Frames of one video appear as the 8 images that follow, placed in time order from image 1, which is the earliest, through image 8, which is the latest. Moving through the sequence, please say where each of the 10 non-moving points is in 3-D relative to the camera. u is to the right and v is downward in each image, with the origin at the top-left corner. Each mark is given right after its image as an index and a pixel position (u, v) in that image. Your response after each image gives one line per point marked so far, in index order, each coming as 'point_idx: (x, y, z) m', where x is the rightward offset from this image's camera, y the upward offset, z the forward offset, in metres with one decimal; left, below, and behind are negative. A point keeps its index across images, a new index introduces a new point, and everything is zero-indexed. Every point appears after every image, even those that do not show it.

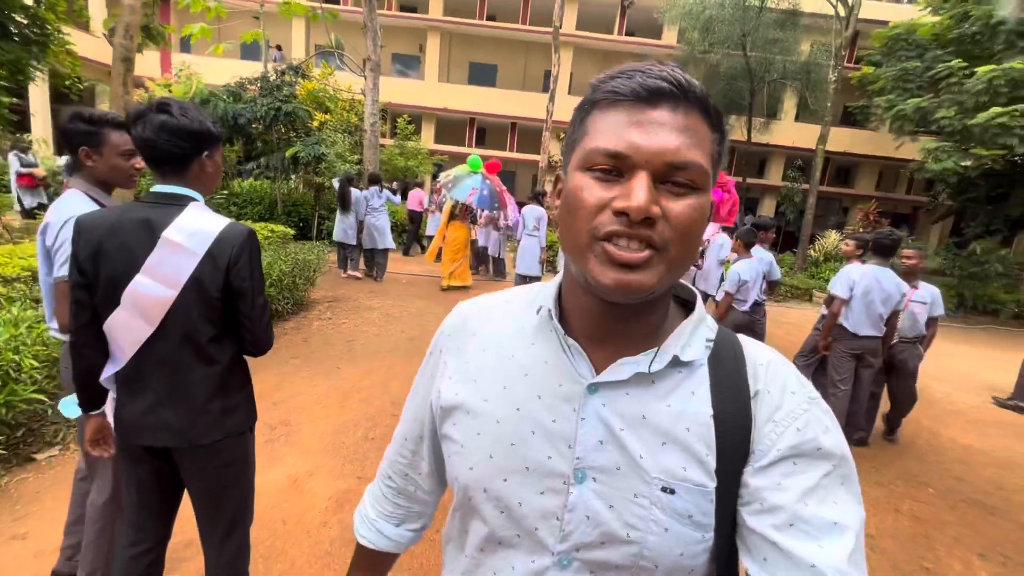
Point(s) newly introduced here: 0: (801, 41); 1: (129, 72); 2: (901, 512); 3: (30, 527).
0: (+9.6, +8.3, +16.3) m
1: (-4.1, +2.4, +5.4) m
2: (+3.1, -1.8, +3.9) m
3: (-2.6, -1.3, +2.6) m
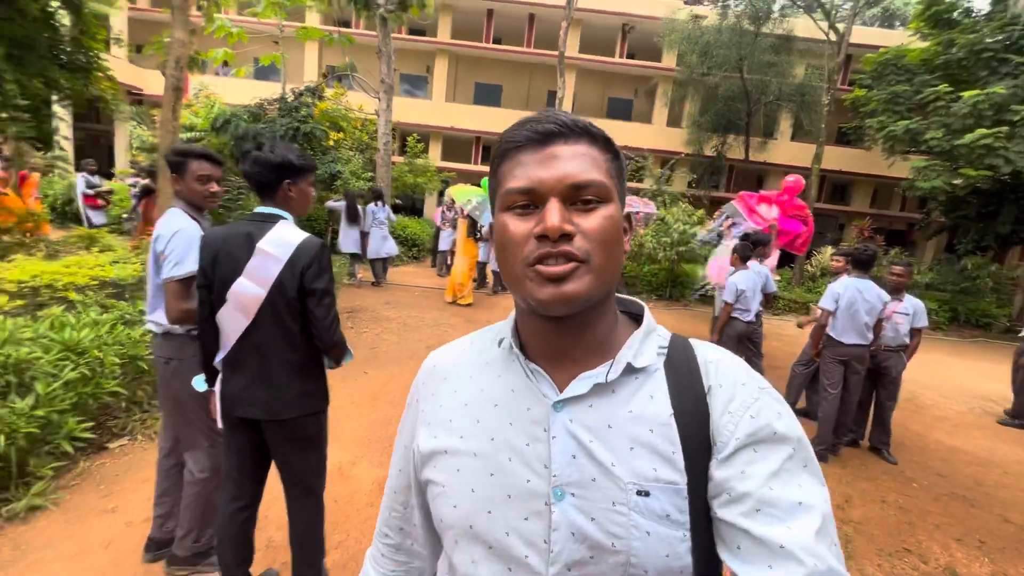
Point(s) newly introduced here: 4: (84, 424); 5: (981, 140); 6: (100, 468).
0: (+9.8, +7.8, +16.9) m
1: (-4.0, +2.2, +5.8) m
2: (+3.3, -1.9, +4.2) m
3: (-2.4, -1.3, +3.0) m
4: (-2.9, -0.9, +3.3) m
5: (+10.8, +3.4, +11.2) m
6: (-2.8, -1.2, +3.3) m
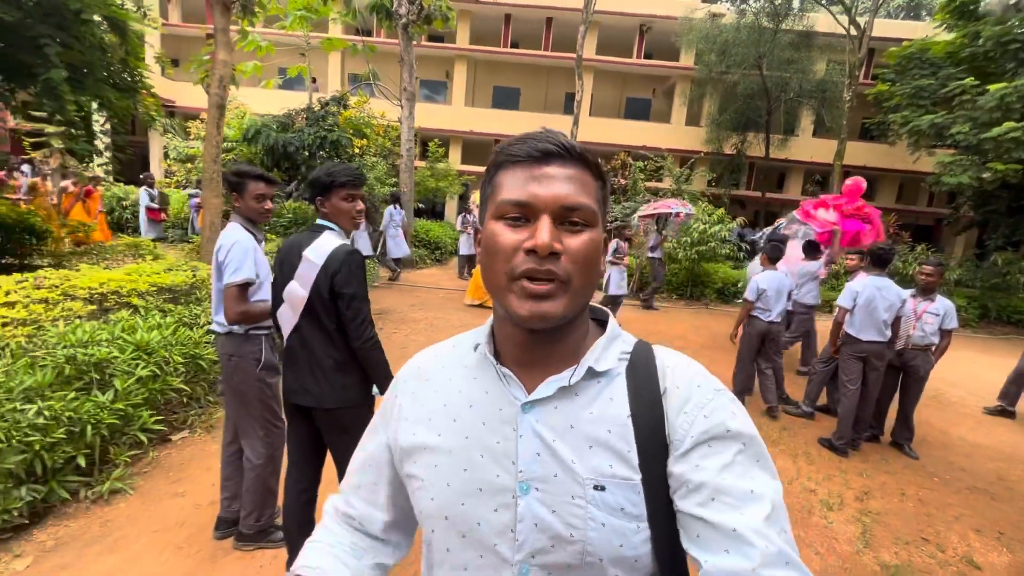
0: (+10.4, +7.9, +16.8) m
1: (-3.7, +2.2, +6.2) m
2: (+3.5, -1.8, +4.3) m
3: (-2.2, -1.4, +3.3) m
4: (-2.7, -1.0, +3.6) m
5: (+11.3, +3.5, +11.0) m
6: (-2.5, -1.2, +3.6) m
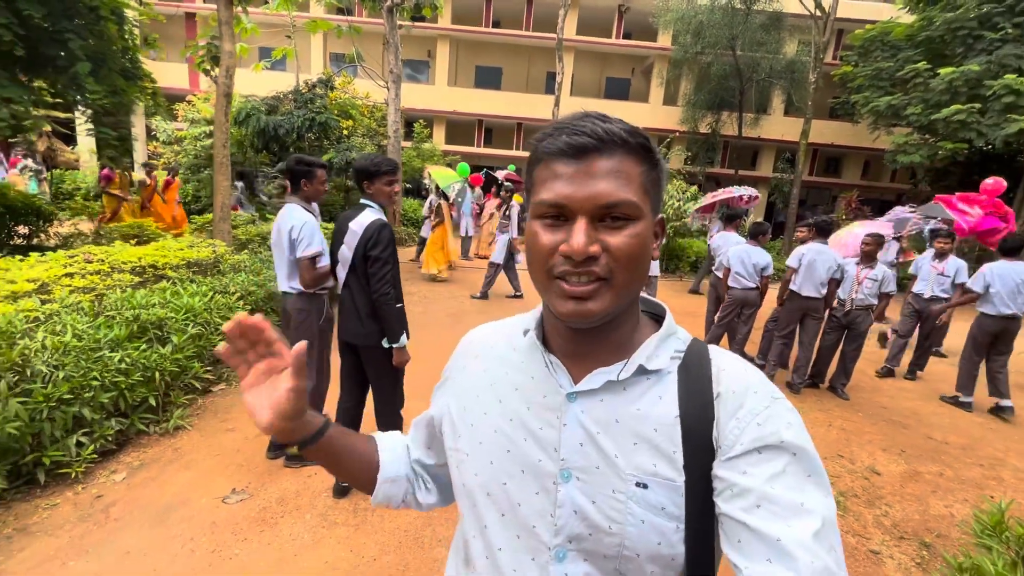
0: (+9.8, +8.8, +17.5) m
1: (-3.9, +2.5, +6.7) m
2: (+3.4, -1.5, +5.2) m
3: (-2.3, -1.1, +4.0) m
4: (-2.7, -0.7, +4.3) m
5: (+10.9, +4.2, +11.9) m
6: (-2.6, -1.0, +4.3) m
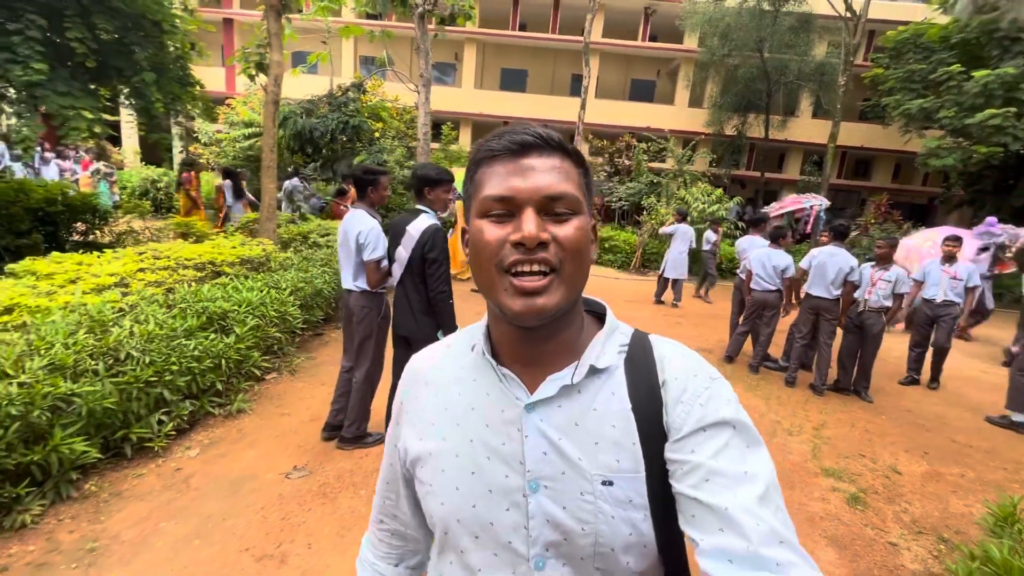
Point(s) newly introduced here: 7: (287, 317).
0: (+10.8, +8.7, +17.3) m
1: (-3.4, +2.6, +7.1) m
2: (+3.8, -1.5, +5.3) m
3: (-2.0, -1.1, +4.4) m
4: (-2.4, -0.7, +4.7) m
5: (+11.5, +4.1, +11.7) m
6: (-2.3, -0.9, +4.7) m
7: (-2.4, -0.3, +5.3) m
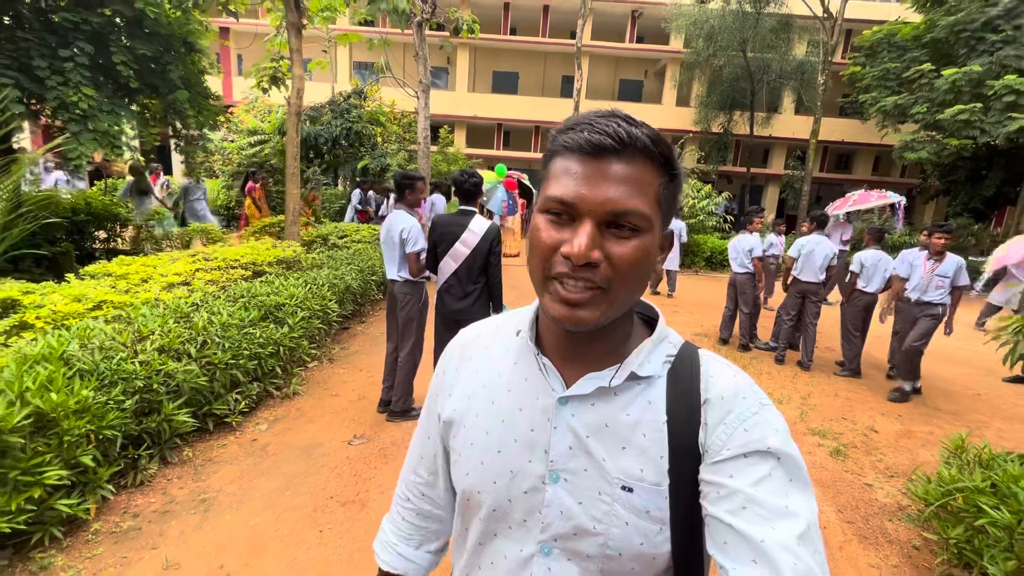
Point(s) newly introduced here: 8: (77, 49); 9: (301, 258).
0: (+10.5, +9.1, +18.1) m
1: (-3.3, +2.6, +7.6) m
2: (+4.0, -1.3, +6.0) m
3: (-1.7, -1.0, +4.9) m
4: (-2.2, -0.6, +5.2) m
5: (+11.5, +4.5, +12.5) m
6: (-2.1, -0.9, +5.2) m
7: (-2.2, -0.3, +5.8) m
8: (-5.4, +3.0, +6.1) m
9: (-2.9, +0.4, +6.8) m
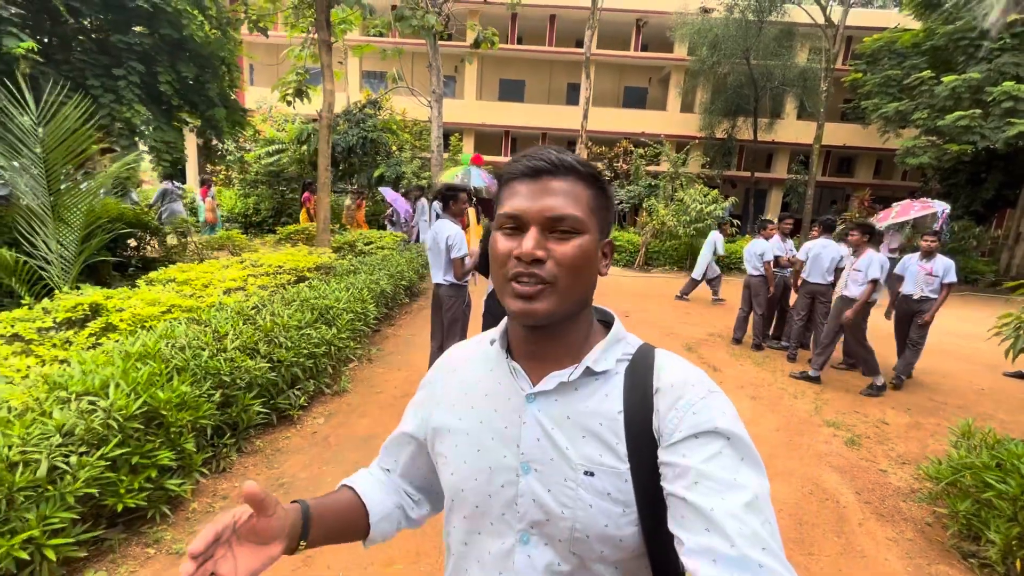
0: (+10.8, +9.0, +18.5) m
1: (-3.0, +2.5, +8.0) m
2: (+4.4, -1.3, +6.3) m
3: (-1.4, -1.1, +5.2) m
4: (-1.8, -0.7, +5.5) m
5: (+11.8, +4.4, +12.9) m
6: (-1.7, -0.9, +5.5) m
7: (-1.8, -0.3, +6.1) m
8: (-5.1, +2.9, +6.5) m
9: (-2.5, +0.3, +7.1) m
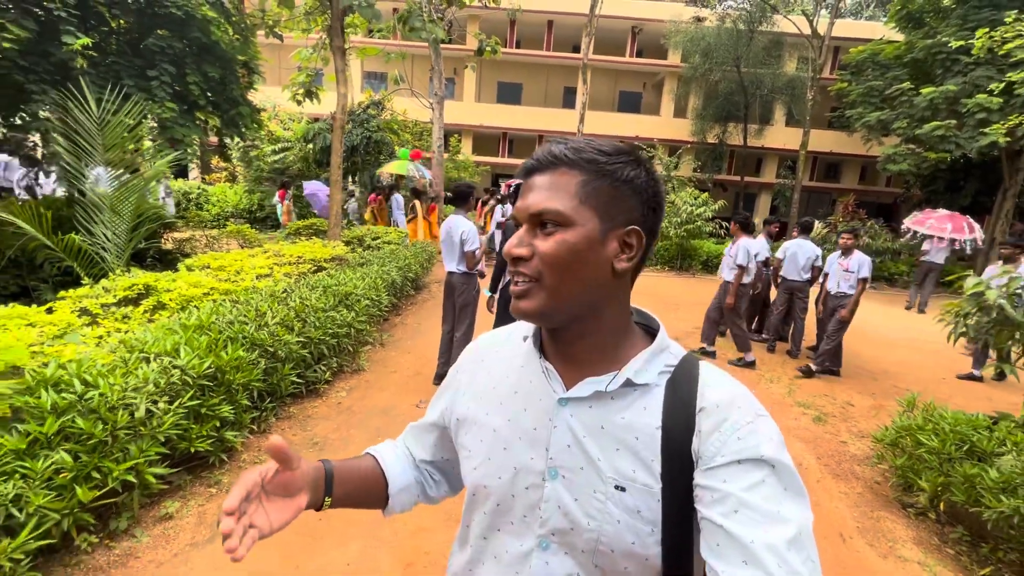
0: (+10.8, +9.0, +19.2) m
1: (-2.9, +2.7, +8.5) m
2: (+4.4, -1.3, +6.9) m
3: (-1.4, -0.9, +5.7) m
4: (-1.8, -0.5, +6.0) m
5: (+11.8, +4.4, +13.6) m
6: (-1.7, -0.8, +6.0) m
7: (-1.8, -0.2, +6.6) m
8: (-5.0, +3.1, +6.9) m
9: (-2.5, +0.5, +7.6) m
